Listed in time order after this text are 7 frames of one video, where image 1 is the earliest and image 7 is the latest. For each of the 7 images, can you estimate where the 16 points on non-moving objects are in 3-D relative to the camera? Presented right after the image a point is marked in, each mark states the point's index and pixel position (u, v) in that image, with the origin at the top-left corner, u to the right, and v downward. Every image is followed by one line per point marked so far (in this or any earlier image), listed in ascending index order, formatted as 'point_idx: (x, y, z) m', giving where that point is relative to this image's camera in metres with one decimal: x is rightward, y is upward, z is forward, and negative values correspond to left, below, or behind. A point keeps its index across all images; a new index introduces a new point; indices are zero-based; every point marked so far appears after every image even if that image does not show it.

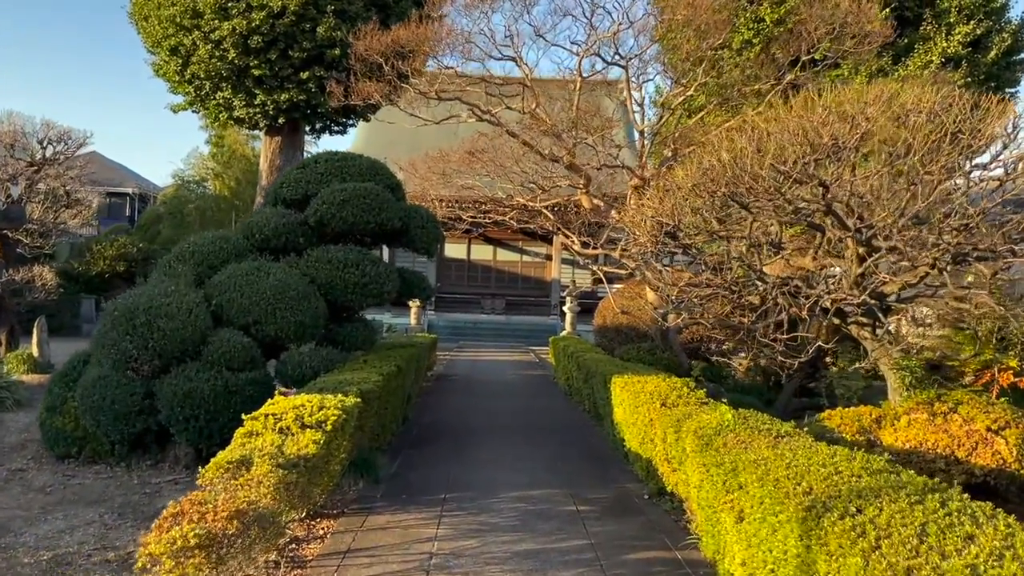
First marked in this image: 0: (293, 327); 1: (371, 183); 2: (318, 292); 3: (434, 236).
0: (-1.8, -0.3, +6.7) m
1: (-1.3, +1.0, +7.6) m
2: (-1.7, 0.0, +7.1) m
3: (-0.7, +0.5, +7.9) m
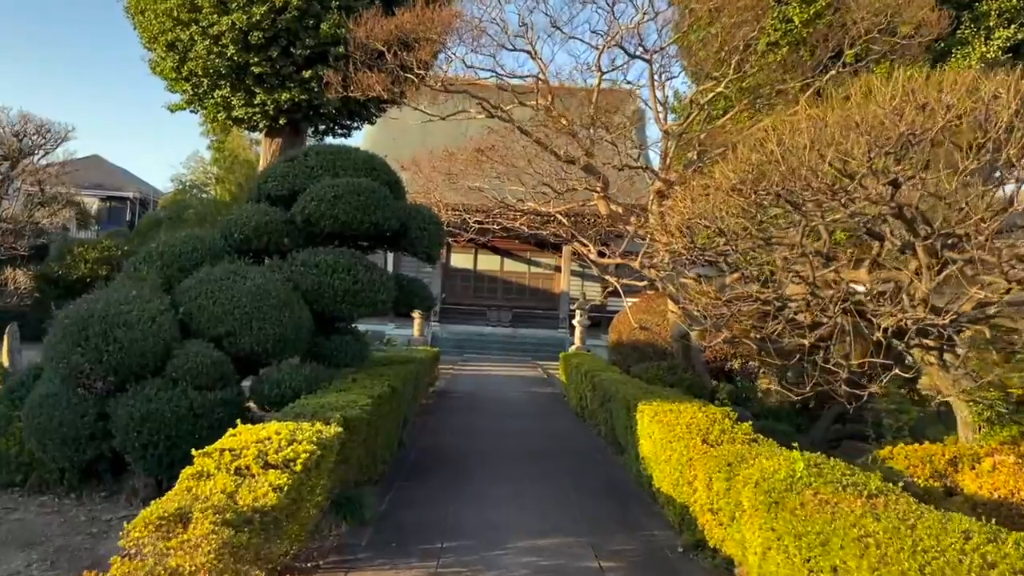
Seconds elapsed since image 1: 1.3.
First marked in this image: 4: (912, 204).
0: (-1.7, -0.4, +5.8) m
1: (-1.2, +0.9, +6.8) m
2: (-1.6, -0.1, +6.2) m
3: (-0.6, +0.4, +7.0) m
4: (+2.8, +0.6, +5.6) m
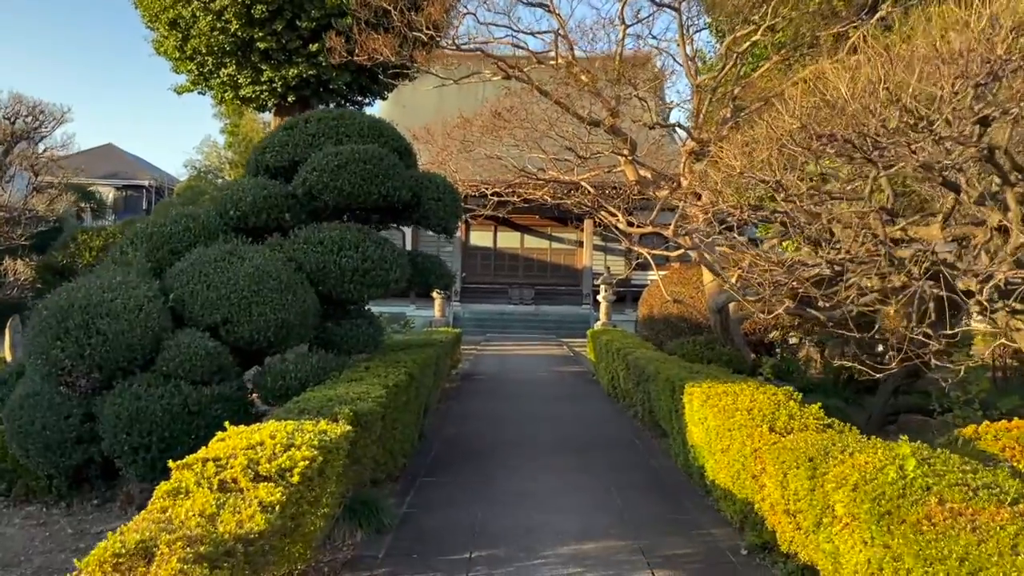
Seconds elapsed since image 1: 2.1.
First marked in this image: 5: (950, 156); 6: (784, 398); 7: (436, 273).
0: (-1.5, -0.2, +5.2) m
1: (-1.0, +1.1, +6.1) m
2: (-1.4, 0.0, +5.6) m
3: (-0.5, +0.6, +6.4) m
4: (+2.9, +0.8, +4.9) m
5: (+2.6, +0.8, +4.9) m
6: (+1.5, -0.6, +4.5) m
7: (-0.6, +0.1, +6.4) m
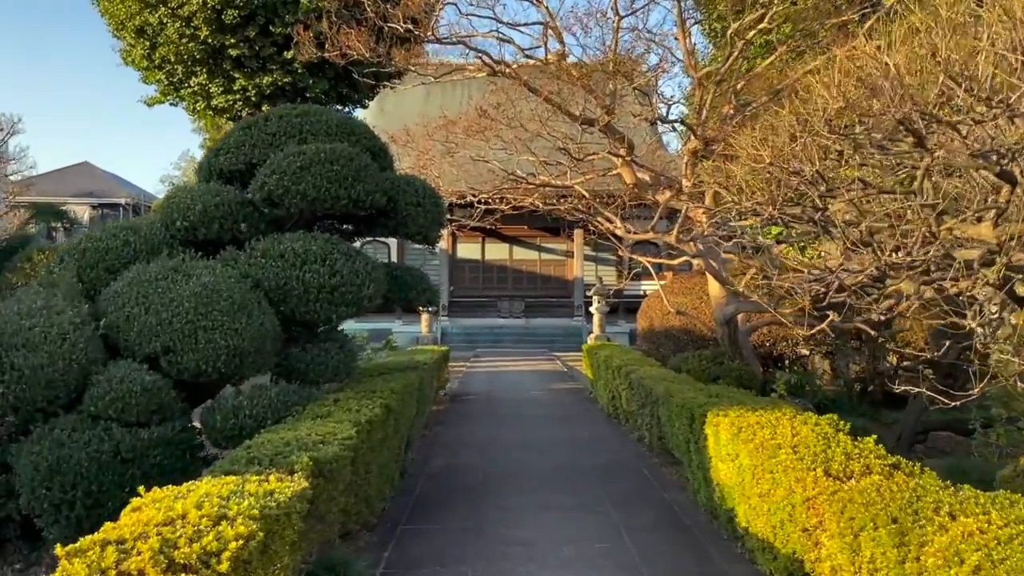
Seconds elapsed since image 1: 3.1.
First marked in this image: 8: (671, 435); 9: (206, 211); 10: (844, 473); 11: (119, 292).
0: (-1.6, -0.4, +4.4) m
1: (-1.1, +0.9, +5.4) m
2: (-1.5, -0.1, +4.8) m
3: (-0.5, +0.5, +5.6) m
4: (+2.9, +0.8, +4.2) m
5: (+2.6, +0.8, +4.2) m
6: (+1.5, -0.7, +3.8) m
7: (-0.7, 0.0, +5.7) m
8: (+1.2, -1.1, +5.9) m
9: (-1.9, +0.5, +5.0) m
10: (+1.3, -0.7, +3.2) m
11: (-2.2, 0.0, +4.6) m
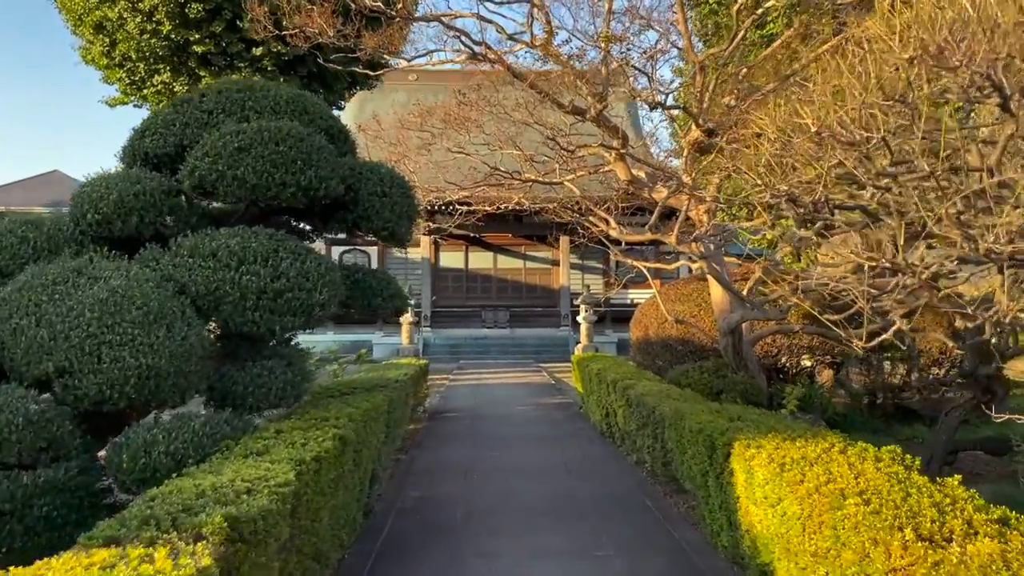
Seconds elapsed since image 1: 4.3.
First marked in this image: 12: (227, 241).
0: (-1.7, -0.4, +3.6) m
1: (-1.2, +0.9, +4.5) m
2: (-1.6, -0.1, +3.9) m
3: (-0.6, +0.5, +4.8) m
4: (+2.8, +0.8, +3.4) m
5: (+2.5, +0.8, +3.4) m
6: (+1.4, -0.7, +2.9) m
7: (-0.8, 0.0, +4.8) m
8: (+1.1, -1.1, +5.0) m
9: (-2.0, +0.4, +4.1) m
10: (+1.3, -0.7, +2.4) m
11: (-2.3, 0.0, +3.7) m
12: (-1.5, +0.2, +4.1) m
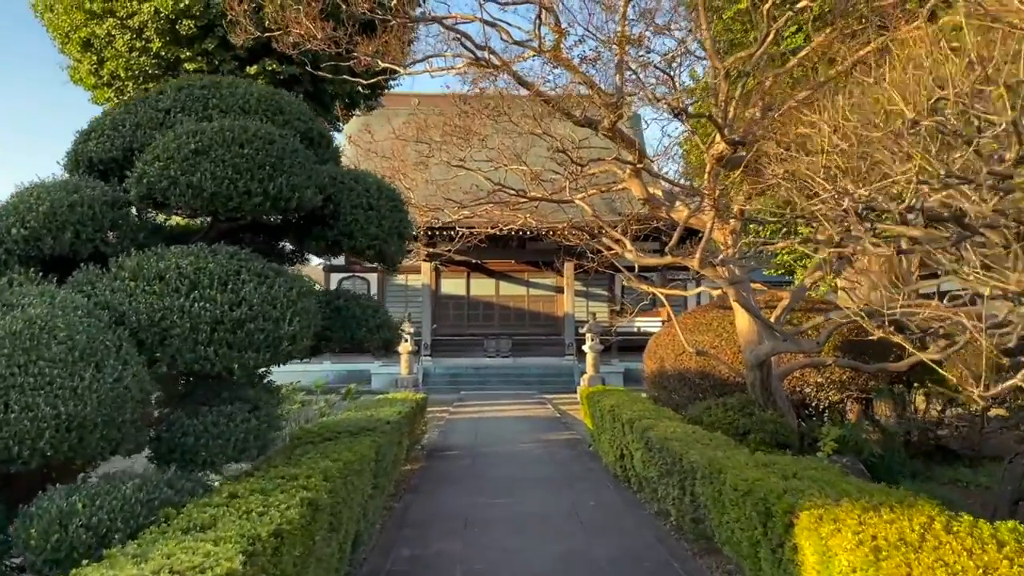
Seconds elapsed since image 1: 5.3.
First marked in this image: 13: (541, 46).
0: (-1.6, -0.5, +2.8) m
1: (-1.2, +0.8, +3.8) m
2: (-1.5, -0.2, +3.2) m
3: (-0.6, +0.3, +4.1) m
4: (+2.8, +0.7, +2.7) m
5: (+2.5, +0.7, +2.7) m
6: (+1.5, -0.8, +2.2) m
7: (-0.7, -0.2, +4.1) m
8: (+1.1, -1.2, +4.3) m
9: (-2.0, +0.3, +3.5) m
10: (+1.3, -0.8, +1.7) m
11: (-2.3, -0.2, +3.0) m
12: (-1.4, +0.1, +3.4) m
13: (+0.2, +2.0, +6.8) m
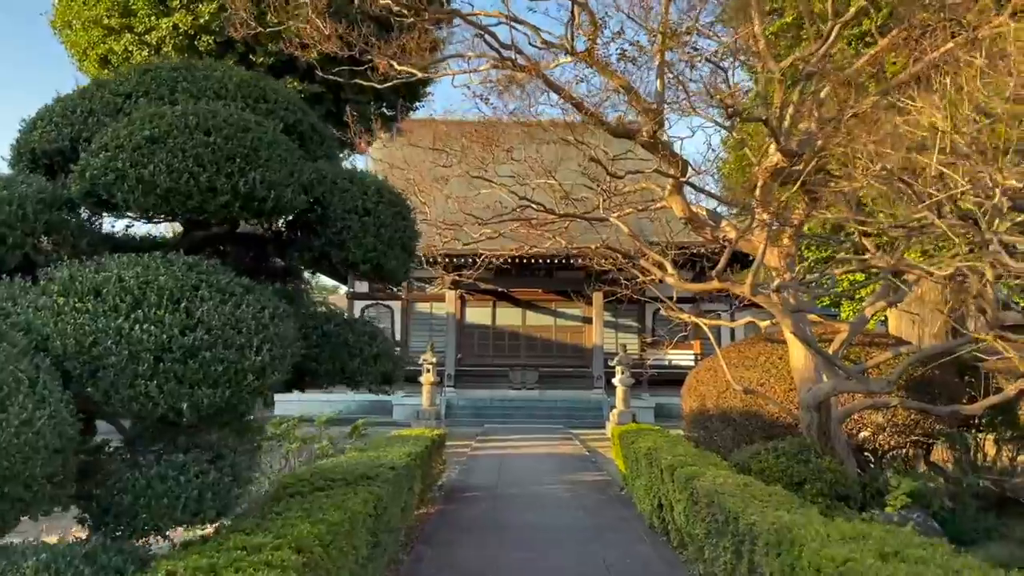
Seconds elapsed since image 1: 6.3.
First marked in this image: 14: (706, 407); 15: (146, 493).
0: (-1.6, -0.5, +2.2) m
1: (-1.1, +0.7, +3.2) m
2: (-1.4, -0.3, +2.5) m
3: (-0.5, +0.2, +3.4) m
4: (+2.9, +0.6, +1.9) m
5: (+2.6, +0.6, +2.0) m
6: (+1.5, -0.8, +1.4) m
7: (-0.6, -0.3, +3.4) m
8: (+1.2, -1.4, +3.5) m
9: (-1.9, +0.3, +2.8) m
10: (+1.3, -0.8, +0.9) m
11: (-2.2, -0.2, +2.3) m
12: (-1.3, +0.1, +2.8) m
13: (+0.4, +1.8, +6.1) m
14: (+2.0, -1.2, +8.1) m
15: (-1.2, -0.7, +2.7) m
